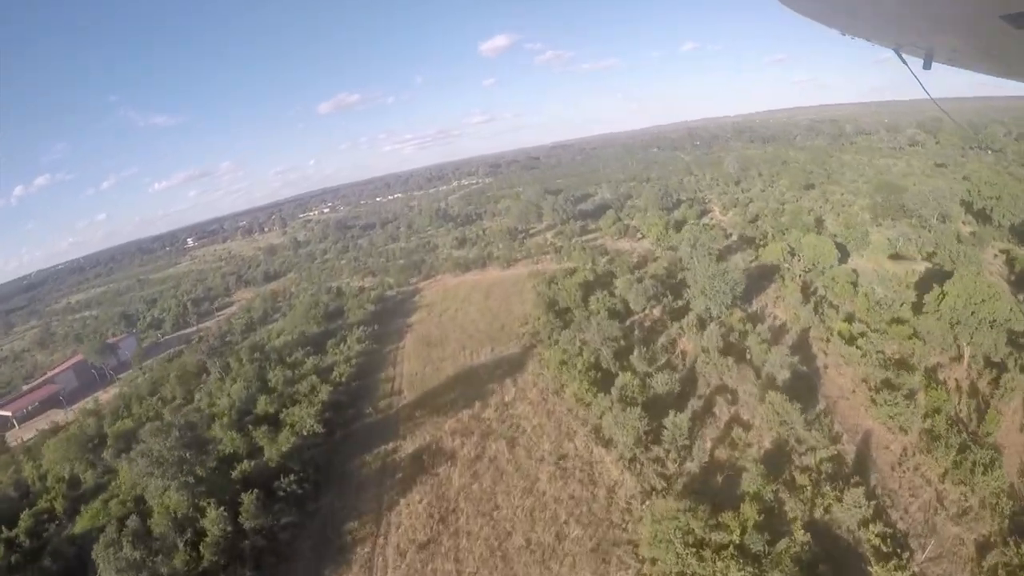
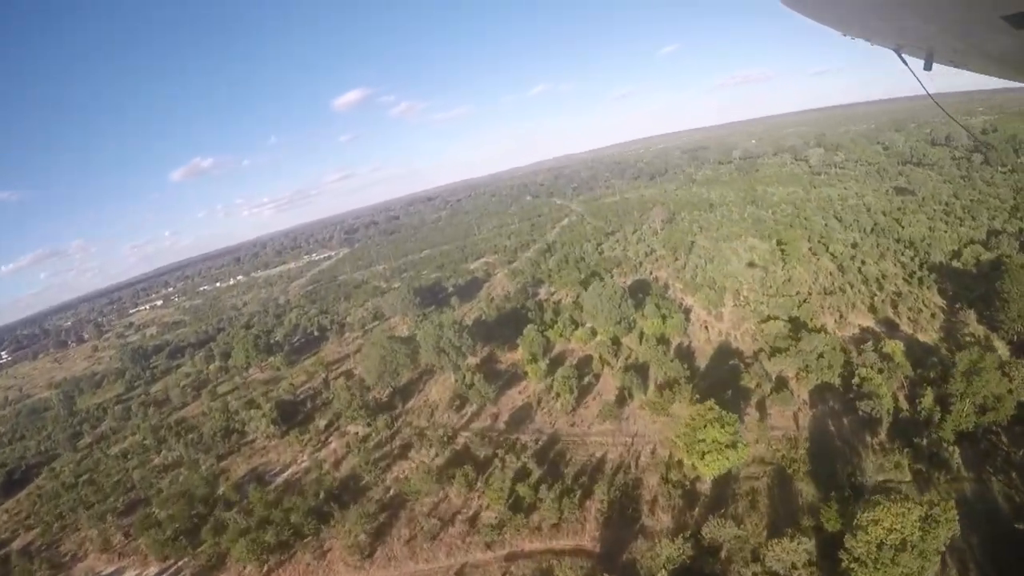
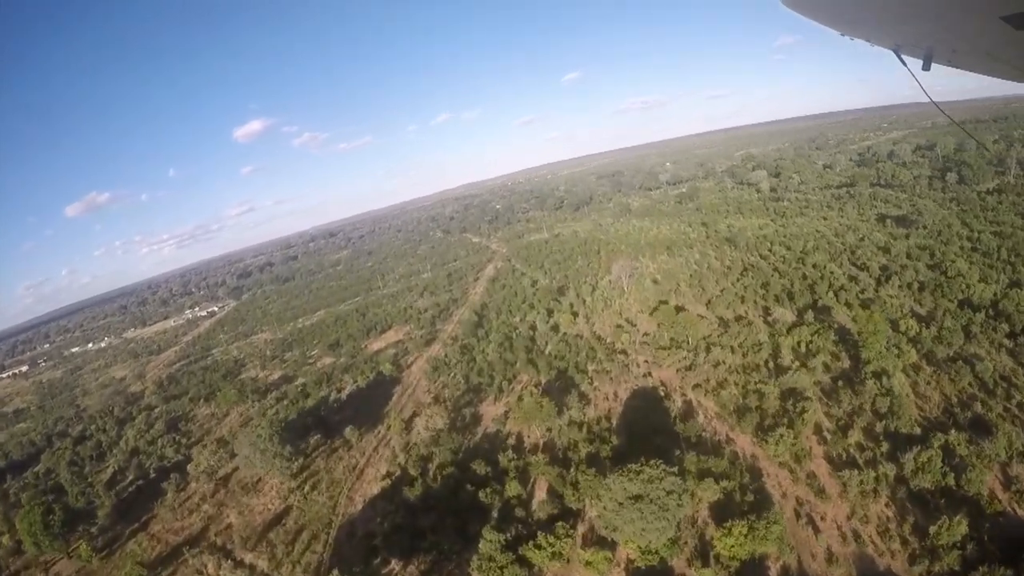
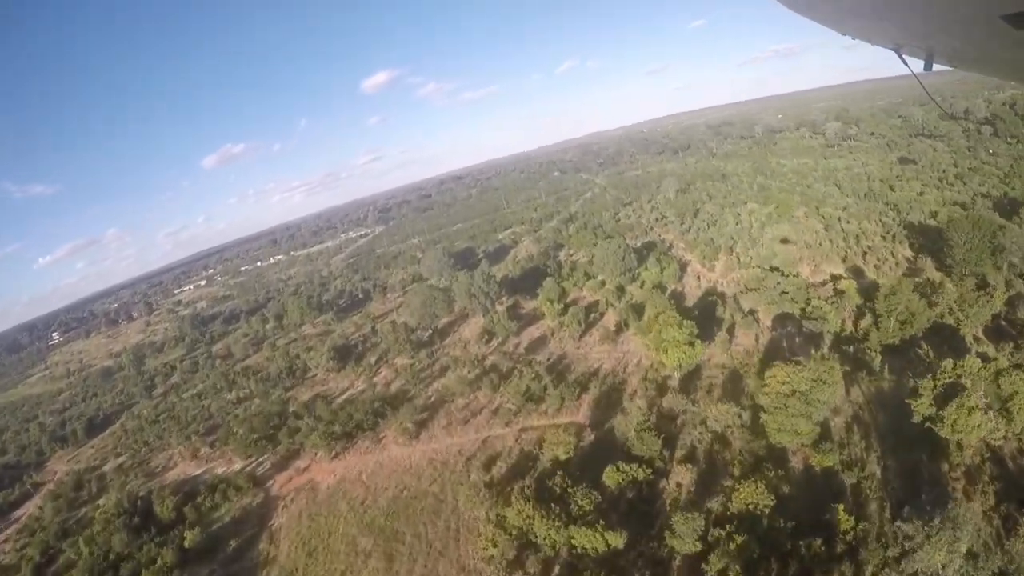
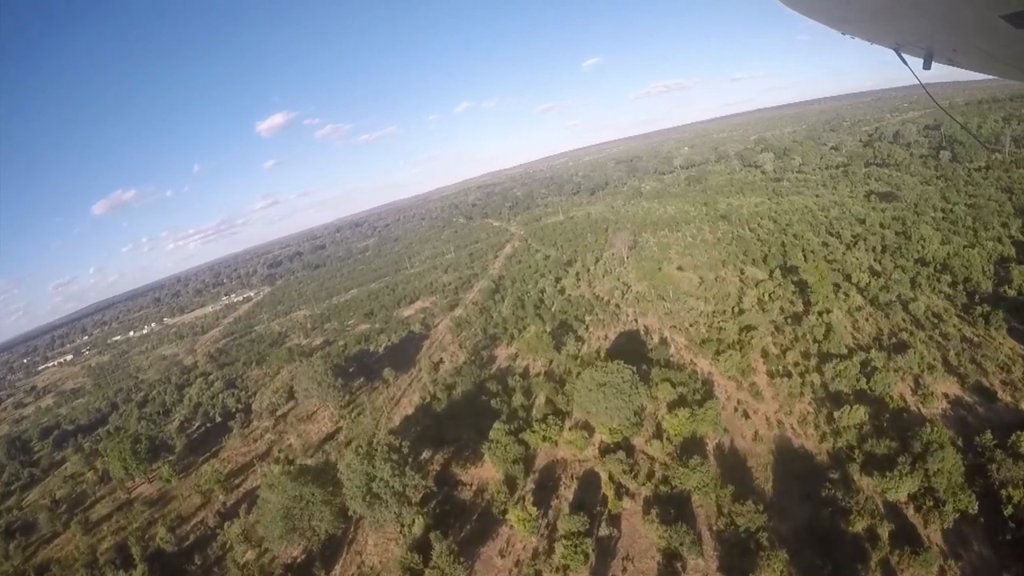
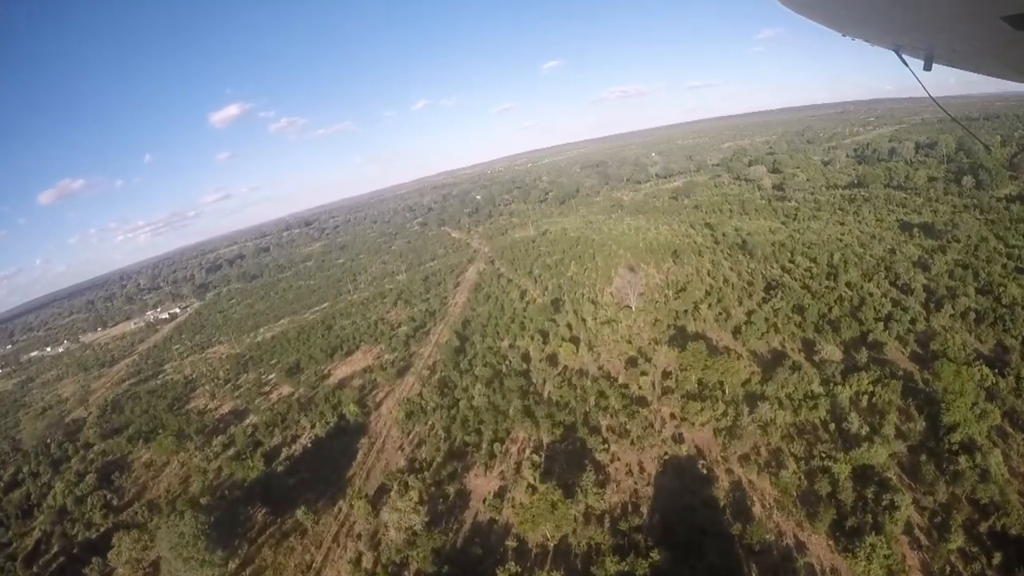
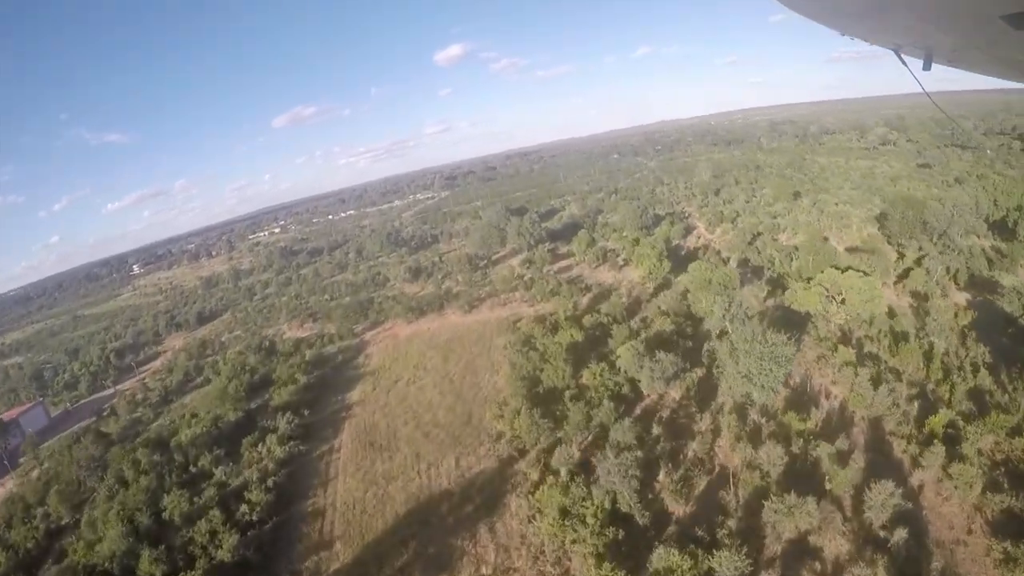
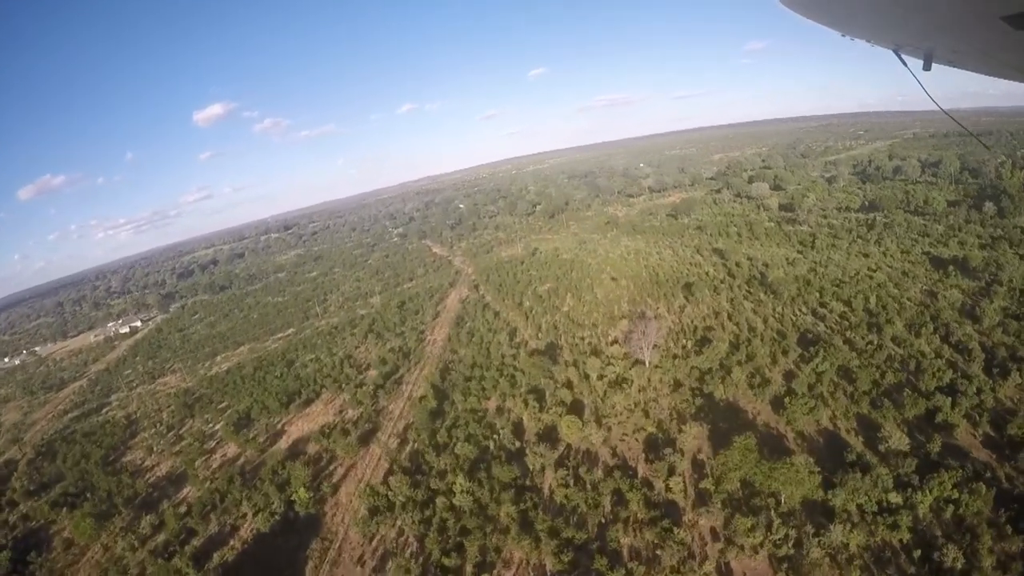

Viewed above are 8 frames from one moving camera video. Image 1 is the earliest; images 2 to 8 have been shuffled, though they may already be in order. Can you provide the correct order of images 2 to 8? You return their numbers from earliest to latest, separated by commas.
7, 4, 2, 5, 3, 6, 8
